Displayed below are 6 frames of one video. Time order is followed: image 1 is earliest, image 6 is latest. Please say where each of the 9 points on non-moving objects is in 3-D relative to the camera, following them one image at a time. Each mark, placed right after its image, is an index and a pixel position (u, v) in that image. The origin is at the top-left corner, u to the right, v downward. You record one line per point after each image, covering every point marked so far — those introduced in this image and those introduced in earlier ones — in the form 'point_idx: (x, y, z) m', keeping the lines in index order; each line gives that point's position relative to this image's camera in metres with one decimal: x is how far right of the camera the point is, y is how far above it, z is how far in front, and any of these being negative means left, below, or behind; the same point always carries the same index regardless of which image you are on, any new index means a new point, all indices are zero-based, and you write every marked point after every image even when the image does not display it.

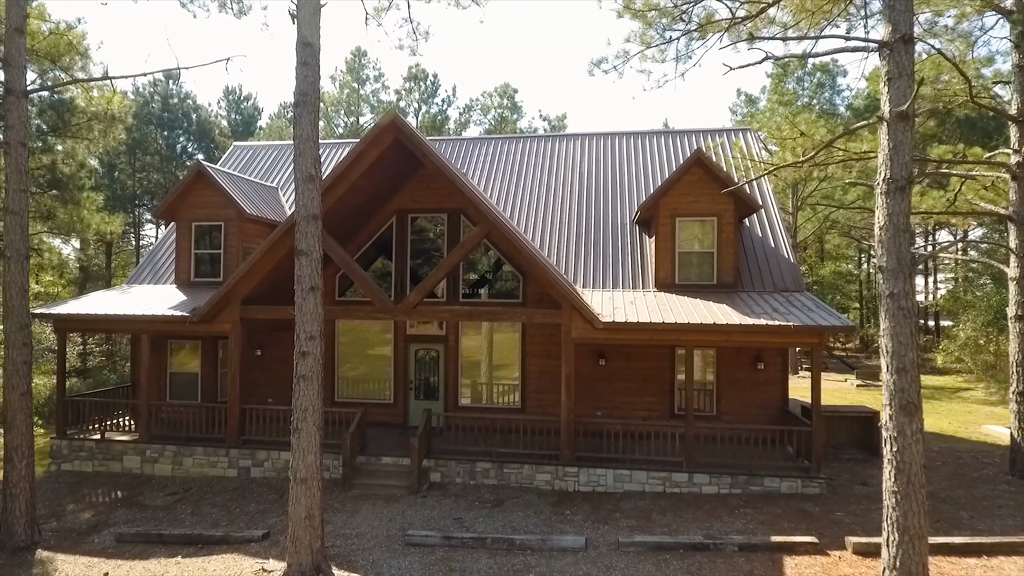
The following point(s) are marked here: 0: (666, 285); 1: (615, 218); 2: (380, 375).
0: (+3.0, +0.1, +12.1) m
1: (+2.2, +1.5, +13.7) m
2: (-2.7, -1.8, +13.0) m
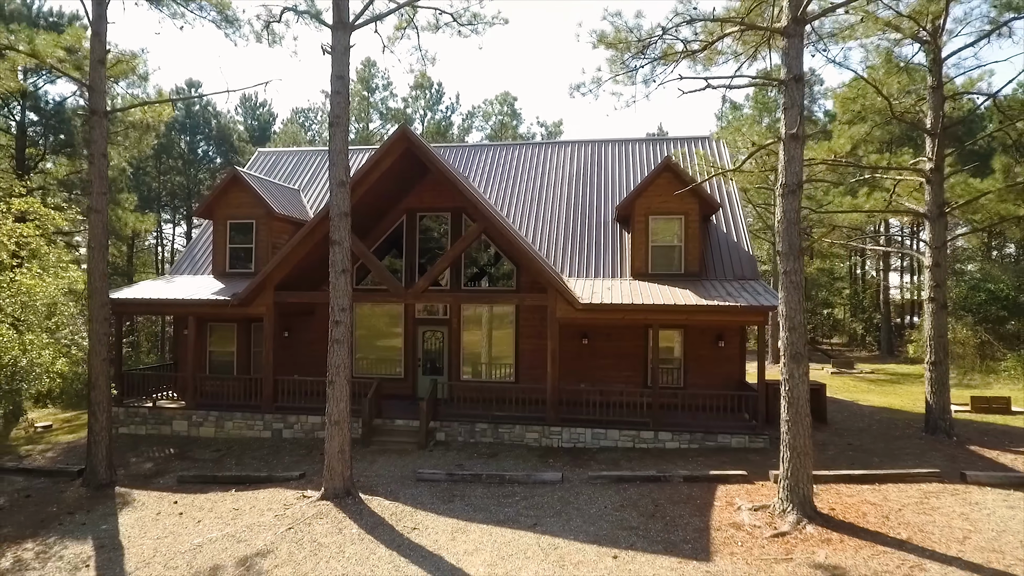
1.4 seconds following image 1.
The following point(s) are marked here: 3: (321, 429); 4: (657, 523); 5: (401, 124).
0: (+2.9, +0.3, +14.0) m
1: (+2.1, +1.8, +15.5) m
2: (-2.8, -1.5, +14.9) m
3: (-3.9, -2.9, +13.0) m
4: (+1.8, -2.9, +7.8) m
5: (-2.2, +3.3, +12.6) m
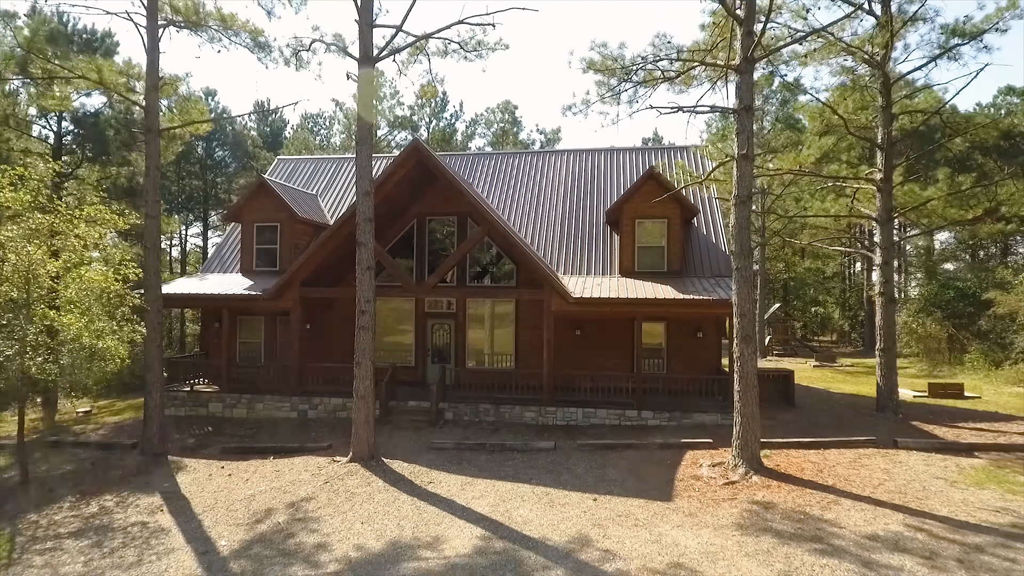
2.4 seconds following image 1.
0: (+2.9, +0.4, +15.5) m
1: (+2.1, +1.8, +17.1) m
2: (-2.8, -1.4, +16.5) m
3: (-3.9, -2.8, +14.6) m
4: (+1.8, -2.8, +9.3) m
5: (-2.2, +3.4, +14.2) m
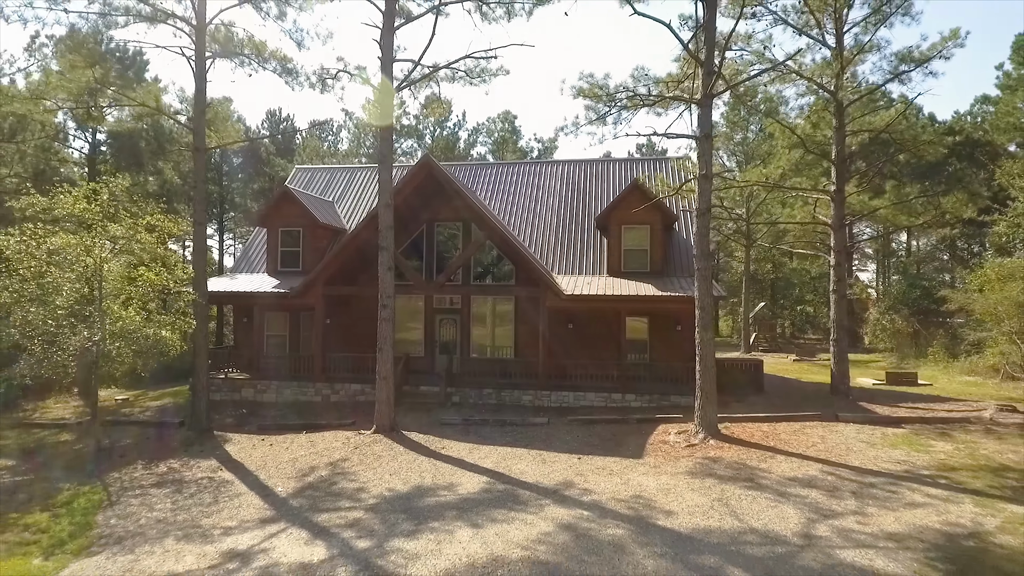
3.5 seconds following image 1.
0: (+2.9, +0.4, +17.4) m
1: (+2.1, +1.9, +19.0) m
2: (-2.8, -1.4, +18.4) m
3: (-3.9, -2.8, +16.5) m
4: (+1.8, -2.8, +11.2) m
5: (-2.2, +3.4, +16.0) m
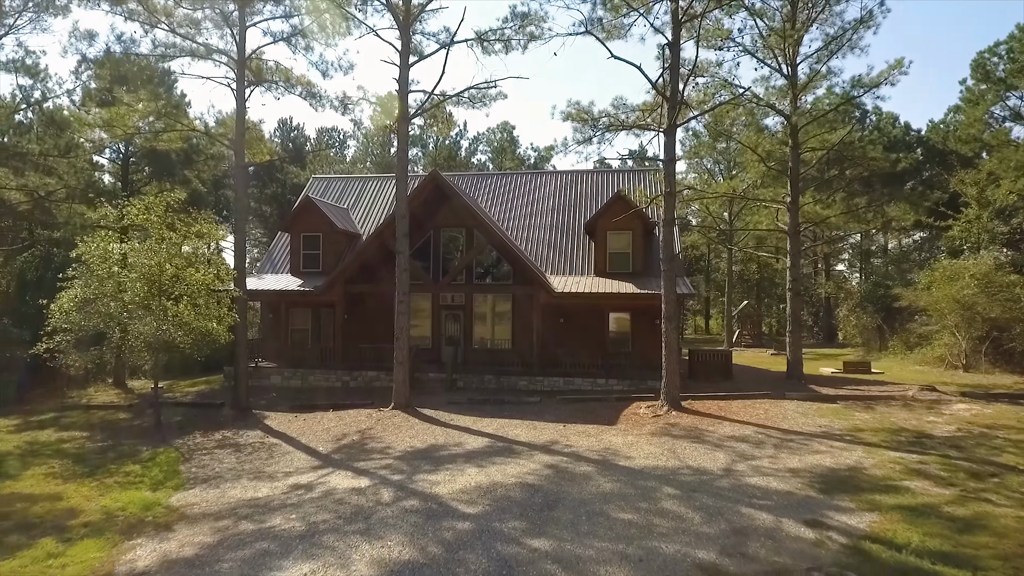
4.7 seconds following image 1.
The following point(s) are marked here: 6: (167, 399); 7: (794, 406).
0: (+2.8, +0.5, +19.6) m
1: (+2.0, +1.9, +21.2) m
2: (-2.9, -1.4, +20.6) m
3: (-4.0, -2.7, +18.7) m
4: (+1.7, -2.7, +13.4) m
5: (-2.3, +3.4, +18.3) m
6: (-10.0, -3.2, +18.1) m
7: (+6.0, -2.5, +13.4) m
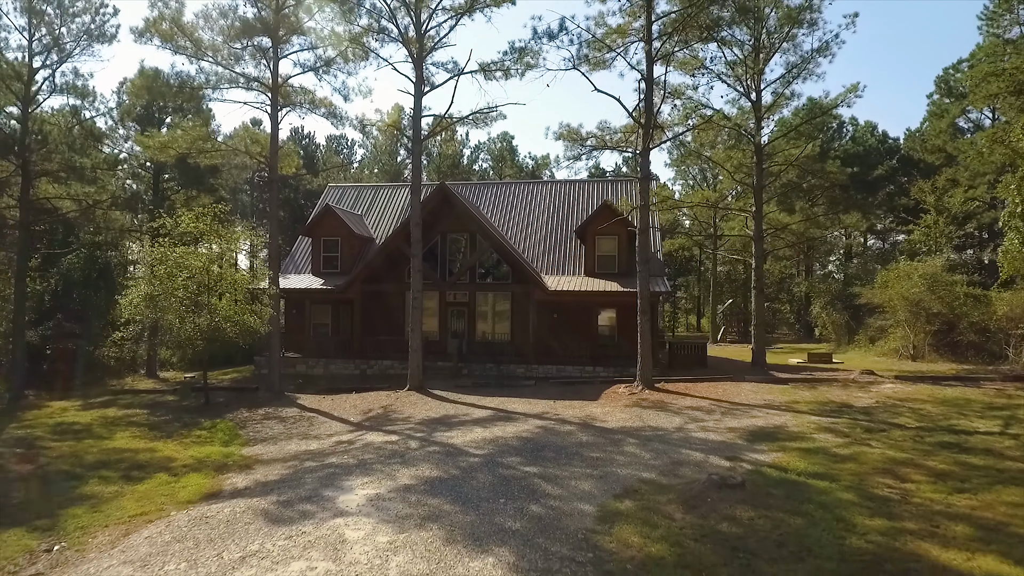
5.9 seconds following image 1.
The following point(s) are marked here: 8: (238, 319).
0: (+2.8, +0.5, +22.0) m
1: (+2.0, +2.0, +23.6) m
2: (-2.9, -1.3, +23.0) m
3: (-4.1, -2.7, +21.1) m
4: (+1.7, -2.7, +15.8) m
5: (-2.3, +3.5, +20.6) m
6: (-10.0, -3.2, +20.5) m
7: (+6.0, -2.5, +15.8) m
8: (-7.5, -0.8, +17.0) m
